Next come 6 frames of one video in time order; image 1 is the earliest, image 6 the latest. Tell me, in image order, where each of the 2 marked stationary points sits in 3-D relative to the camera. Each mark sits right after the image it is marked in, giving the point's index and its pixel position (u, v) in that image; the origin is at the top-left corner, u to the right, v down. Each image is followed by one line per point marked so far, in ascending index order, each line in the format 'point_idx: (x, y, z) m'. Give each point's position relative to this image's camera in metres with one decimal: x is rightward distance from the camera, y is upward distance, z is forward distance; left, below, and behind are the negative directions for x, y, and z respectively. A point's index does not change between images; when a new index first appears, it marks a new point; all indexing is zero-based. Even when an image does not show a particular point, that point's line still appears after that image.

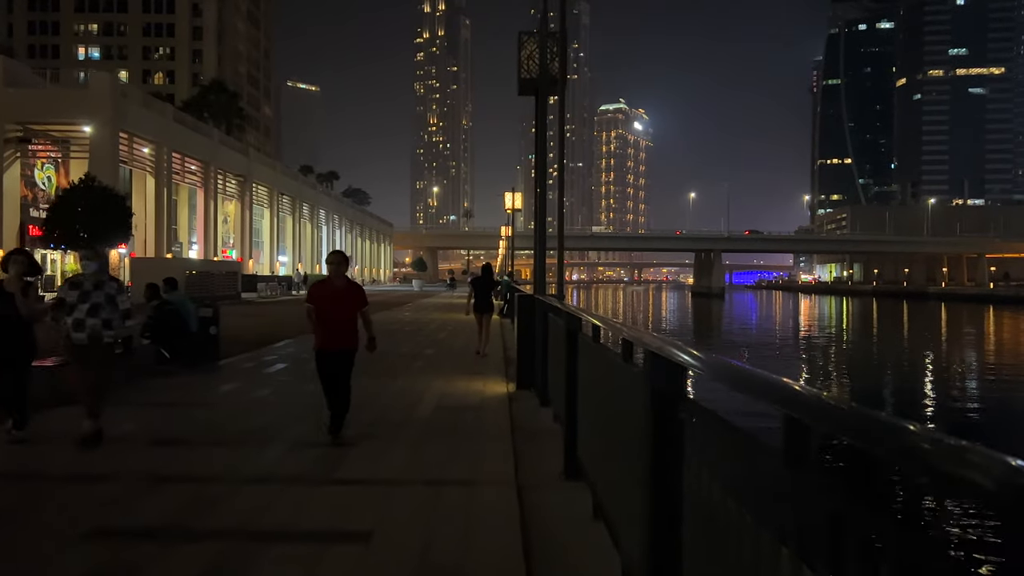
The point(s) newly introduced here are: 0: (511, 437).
0: (0.0, -1.5, +7.7) m
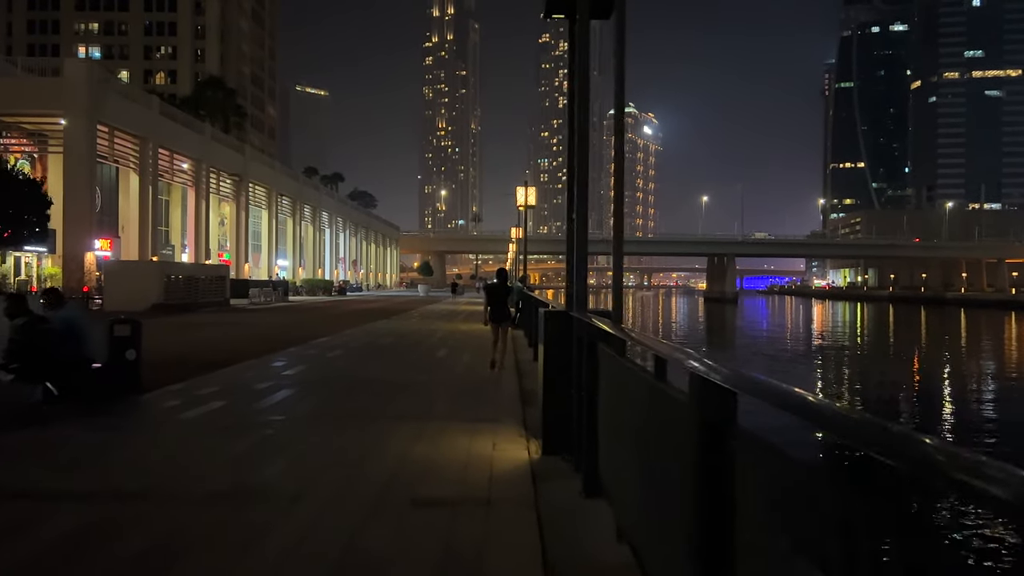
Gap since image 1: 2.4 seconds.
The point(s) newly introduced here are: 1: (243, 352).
0: (+0.2, -1.6, +4.8) m
1: (-6.5, -1.7, +18.9) m
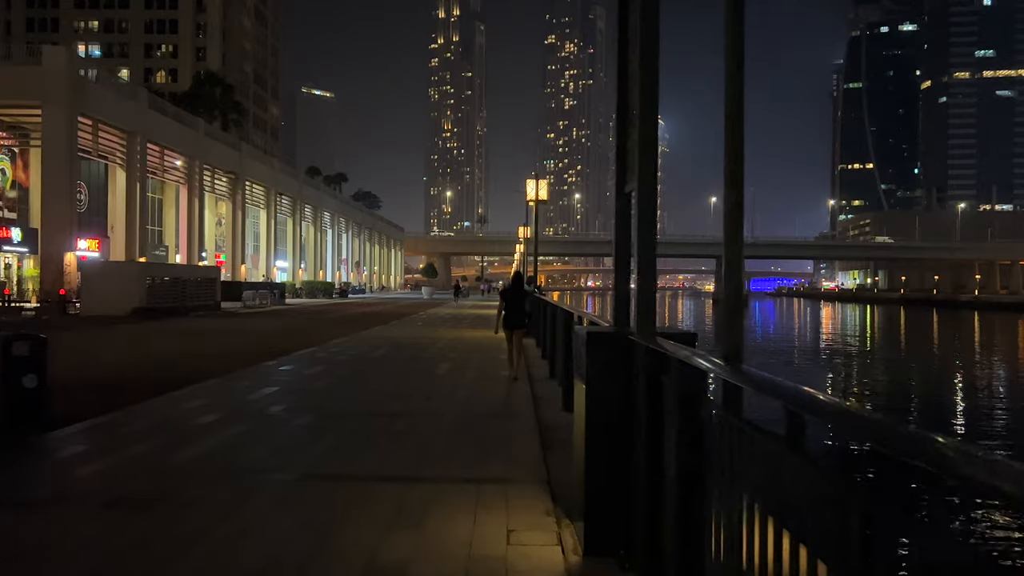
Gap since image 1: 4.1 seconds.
0: (+0.3, -1.6, +2.7) m
1: (-6.3, -1.8, +16.9) m
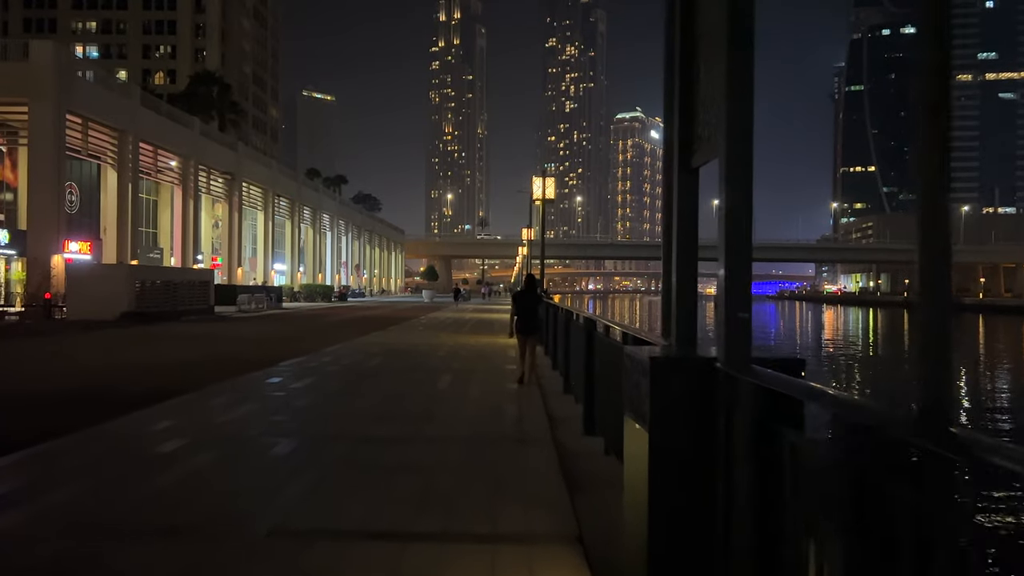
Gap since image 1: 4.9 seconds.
0: (+0.4, -1.7, +1.6) m
1: (-6.1, -1.9, +15.8) m
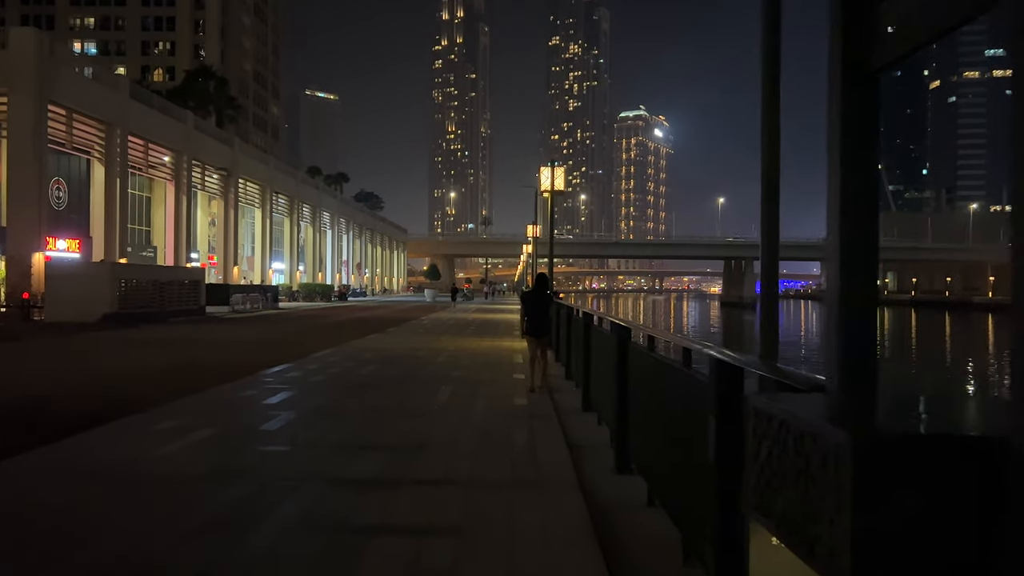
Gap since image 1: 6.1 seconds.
0: (+0.5, -1.7, +0.2) m
1: (-6.0, -1.9, +14.4) m
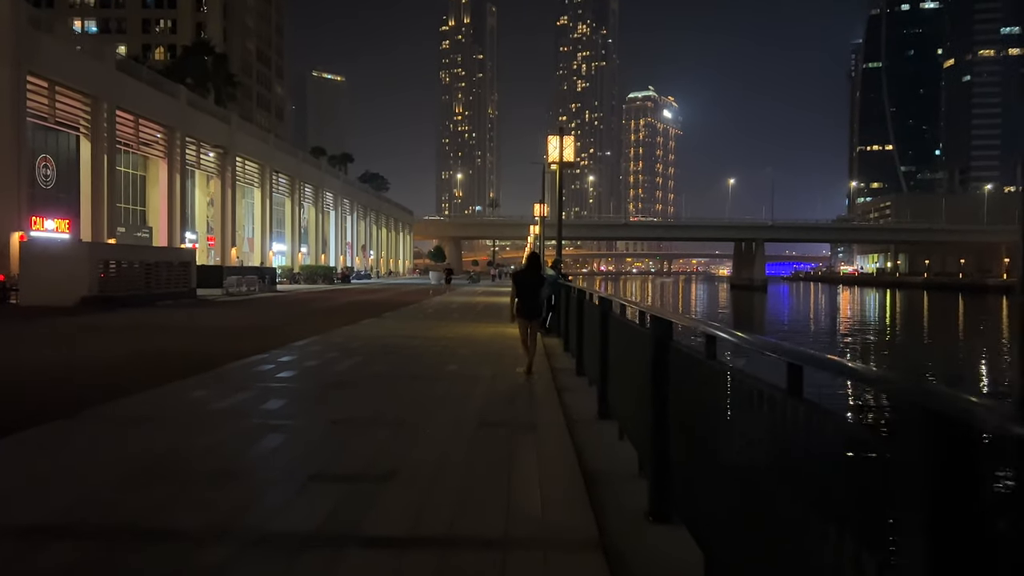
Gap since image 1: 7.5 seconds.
0: (+0.4, -1.7, -1.3) m
1: (-5.9, -1.6, +12.9) m
